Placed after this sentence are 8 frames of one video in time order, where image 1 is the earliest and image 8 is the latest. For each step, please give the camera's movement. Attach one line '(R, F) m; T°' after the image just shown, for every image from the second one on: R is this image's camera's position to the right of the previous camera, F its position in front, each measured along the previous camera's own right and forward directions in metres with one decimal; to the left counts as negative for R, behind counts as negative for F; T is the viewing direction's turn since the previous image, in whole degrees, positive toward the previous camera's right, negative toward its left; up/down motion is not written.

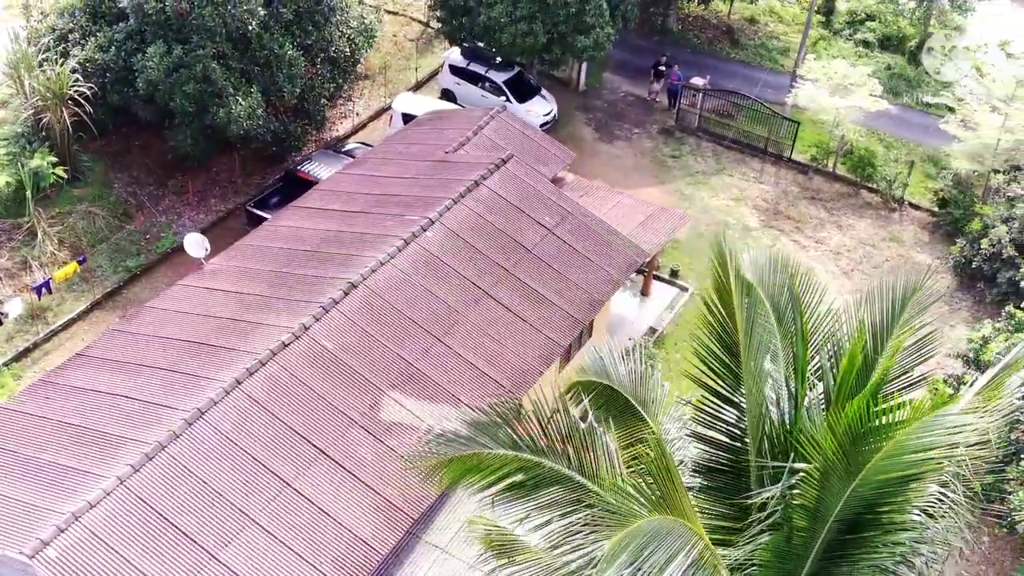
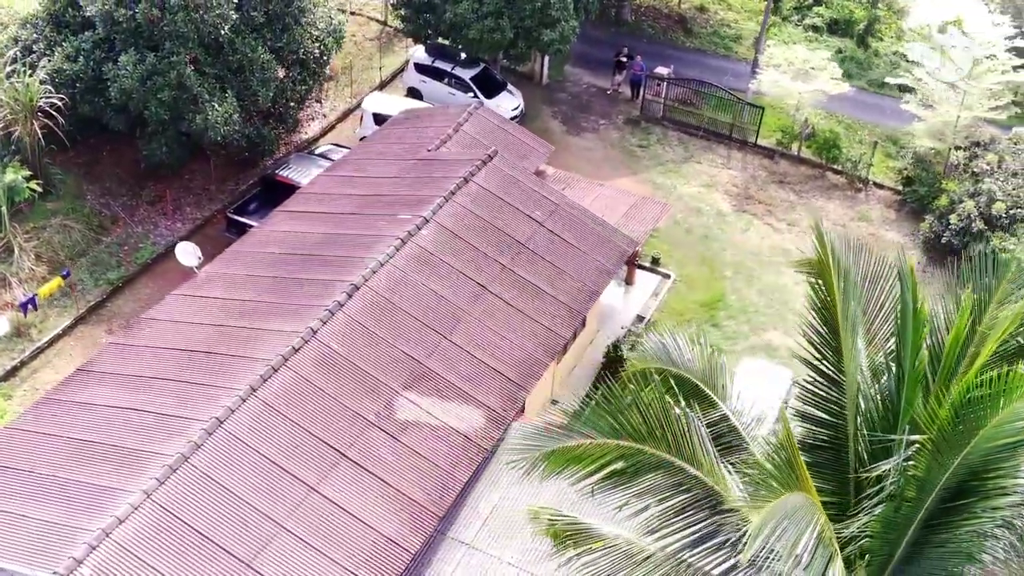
(-1.0, -0.1) m; +3°
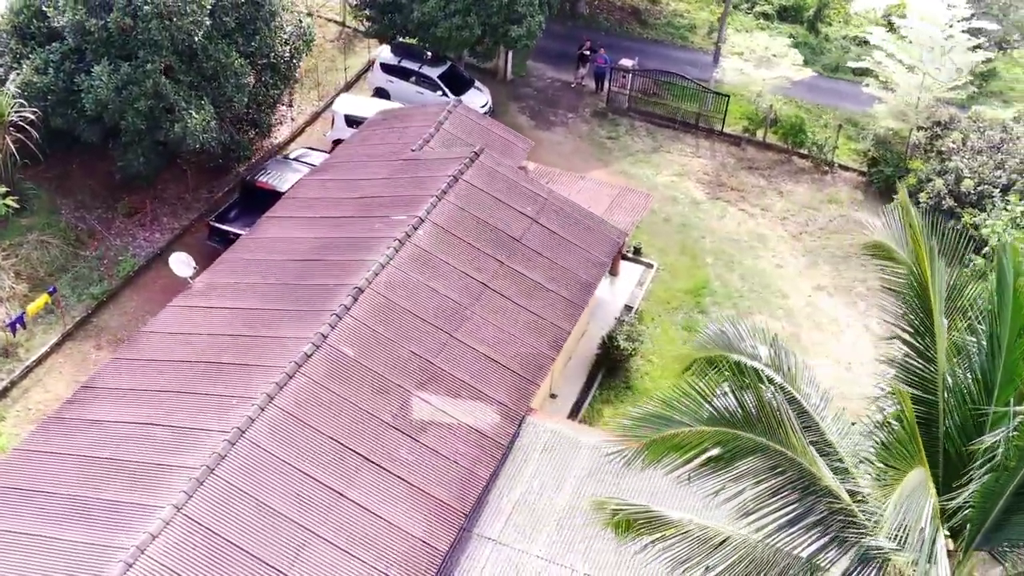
(-1.1, -0.1) m; +3°
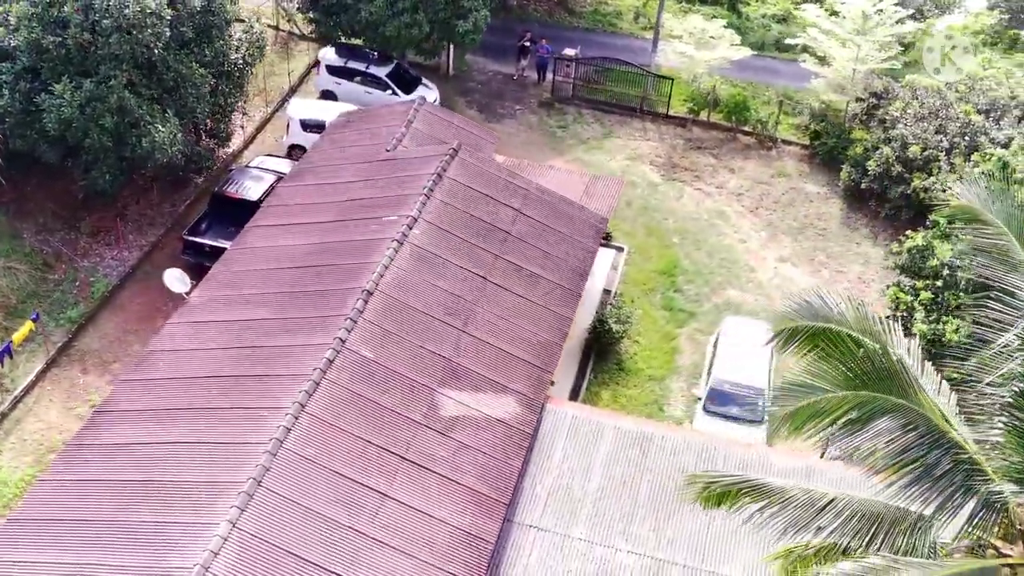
(-1.7, -0.1) m; +6°
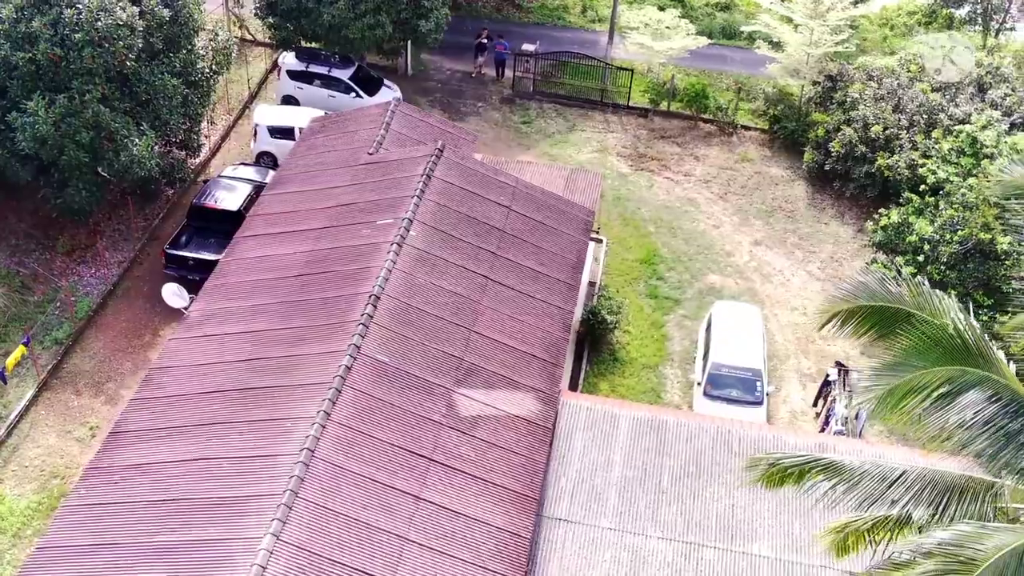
(-1.3, -0.1) m; +4°
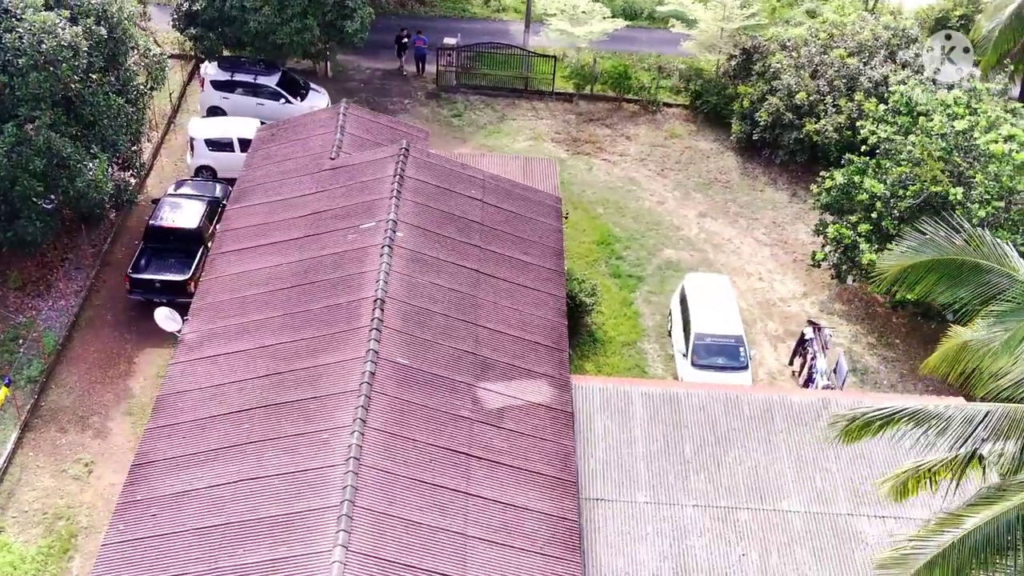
(-2.1, -0.1) m; +7°
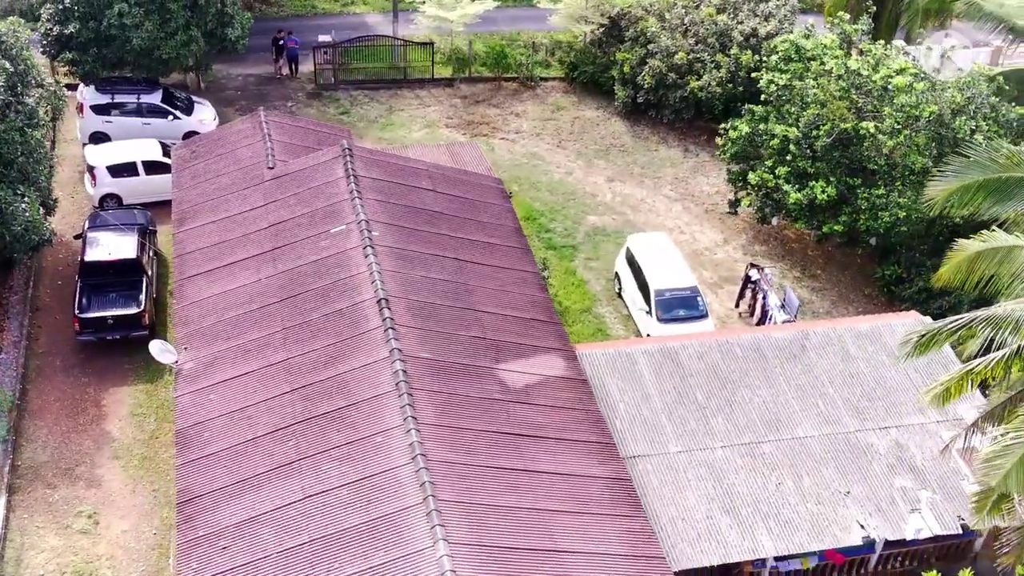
(-3.2, 0.0) m; +11°
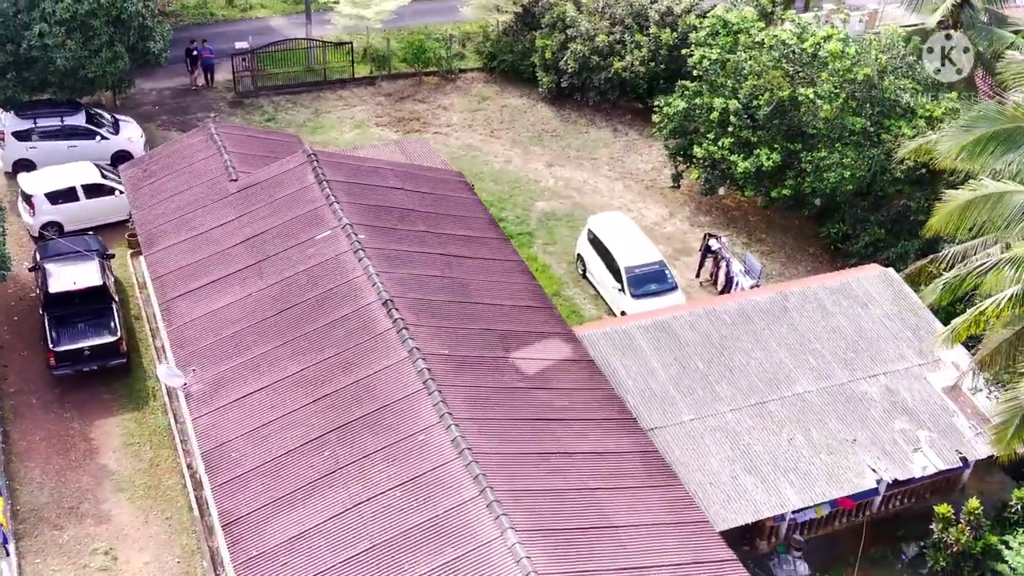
(-2.1, -0.1) m; +7°
